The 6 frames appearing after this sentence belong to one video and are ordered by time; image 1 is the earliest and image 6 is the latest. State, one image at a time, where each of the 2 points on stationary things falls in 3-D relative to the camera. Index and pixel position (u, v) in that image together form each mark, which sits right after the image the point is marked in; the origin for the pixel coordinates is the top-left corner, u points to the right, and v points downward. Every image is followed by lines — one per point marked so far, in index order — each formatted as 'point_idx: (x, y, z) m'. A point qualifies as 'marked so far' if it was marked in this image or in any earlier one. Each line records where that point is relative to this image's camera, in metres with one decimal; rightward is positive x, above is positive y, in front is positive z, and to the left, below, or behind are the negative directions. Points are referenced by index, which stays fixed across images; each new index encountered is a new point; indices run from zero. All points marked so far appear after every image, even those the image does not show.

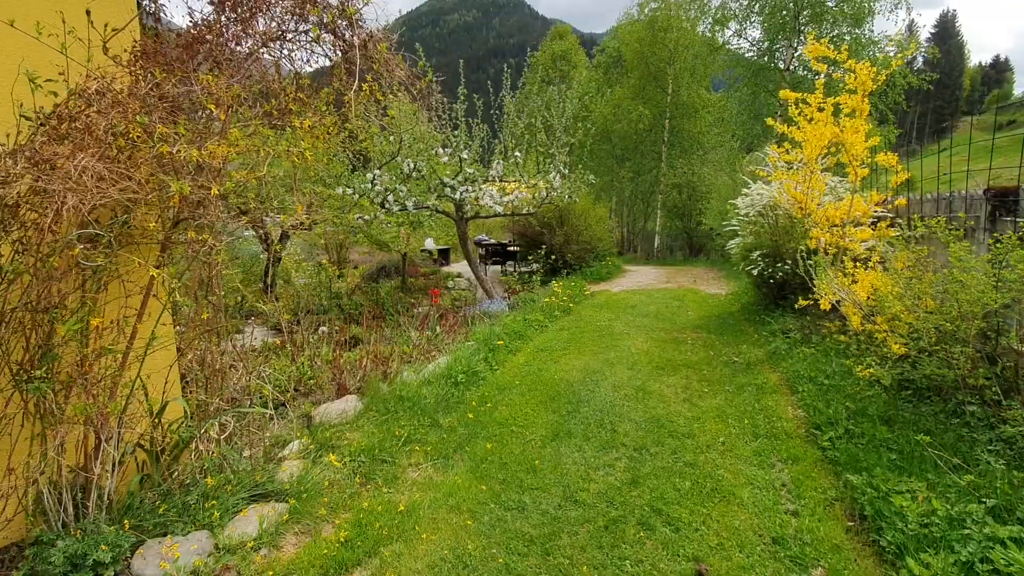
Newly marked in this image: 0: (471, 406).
0: (-0.3, -0.9, +3.8) m
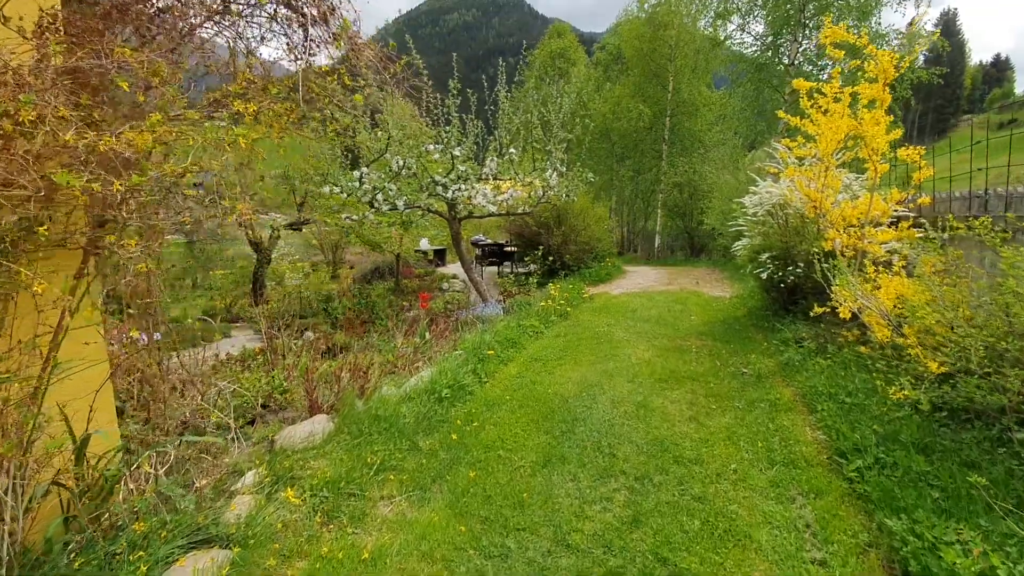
0: (-0.4, -0.9, +3.4) m
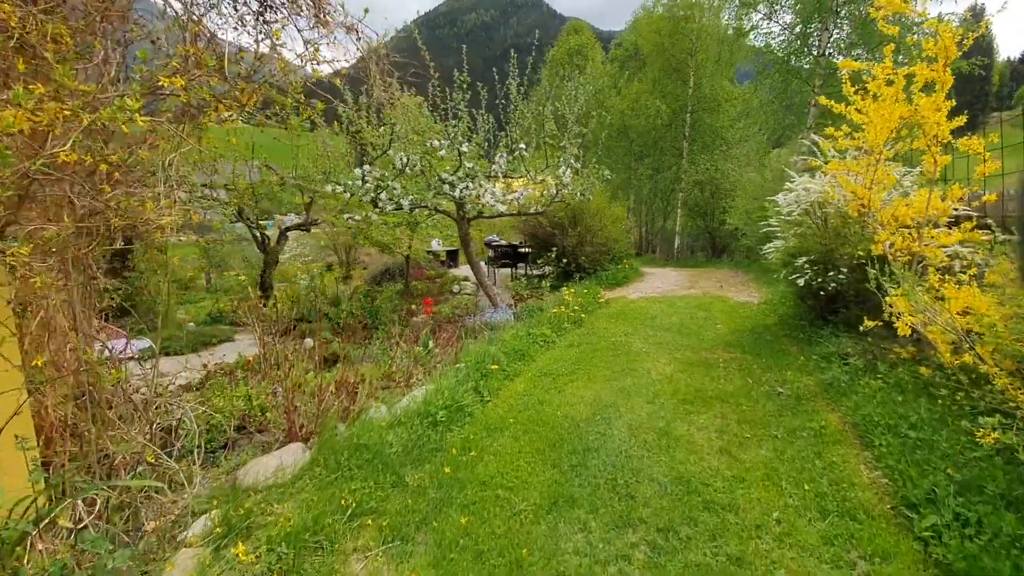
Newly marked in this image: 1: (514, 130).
0: (-0.4, -1.0, +3.0) m
1: (0.0, +2.3, +7.7) m
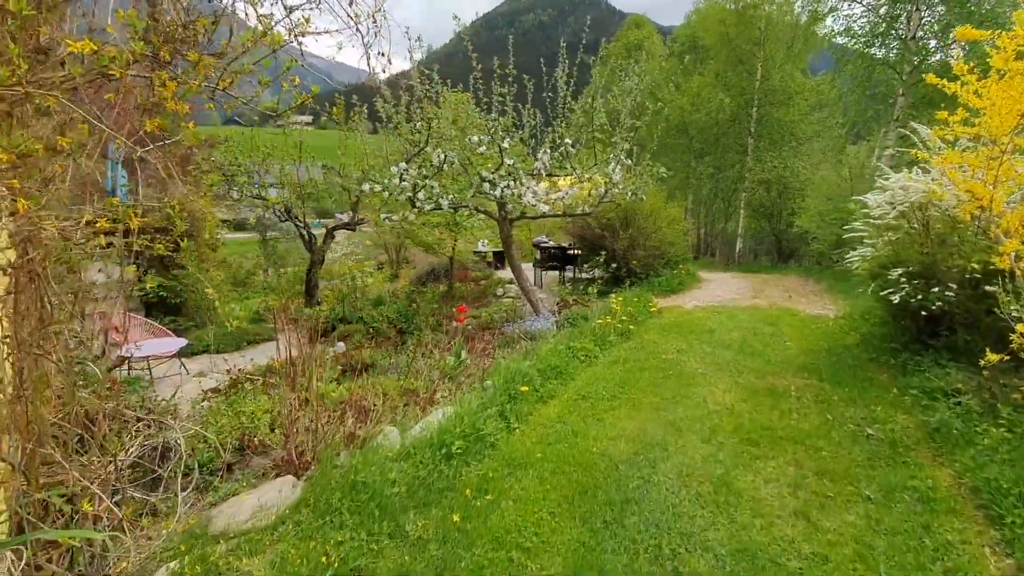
0: (-0.3, -1.0, +2.6) m
1: (+0.7, +2.3, +7.2) m
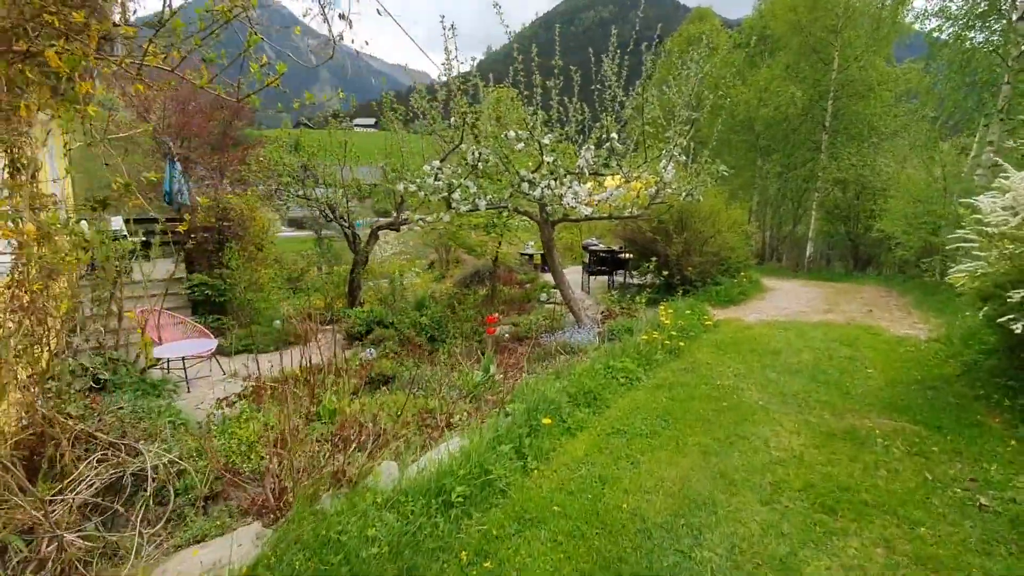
0: (-0.2, -1.1, +2.1) m
1: (+1.2, +2.2, +6.6) m
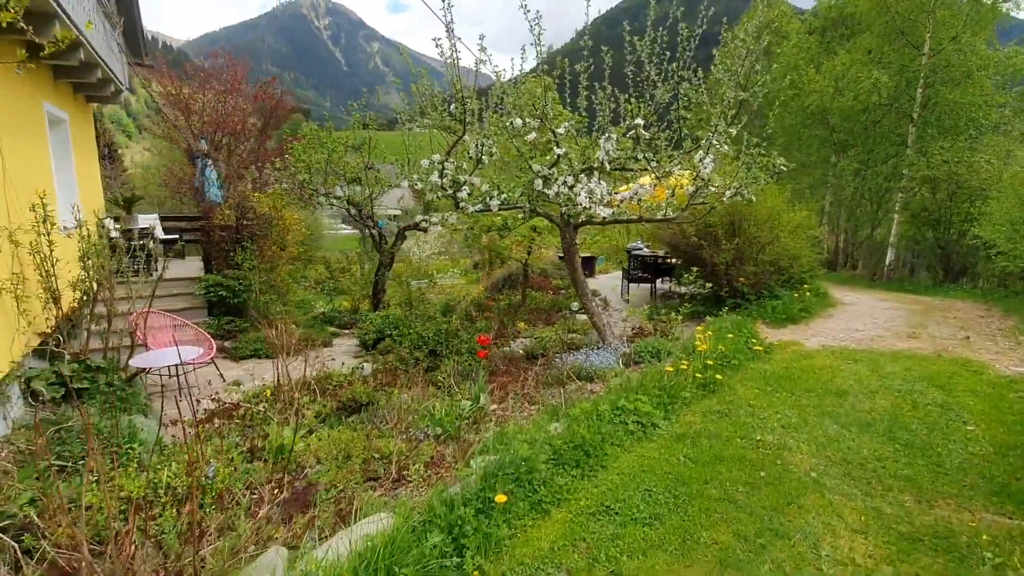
0: (-0.6, -1.3, +1.4) m
1: (+1.4, +2.0, +5.6) m
